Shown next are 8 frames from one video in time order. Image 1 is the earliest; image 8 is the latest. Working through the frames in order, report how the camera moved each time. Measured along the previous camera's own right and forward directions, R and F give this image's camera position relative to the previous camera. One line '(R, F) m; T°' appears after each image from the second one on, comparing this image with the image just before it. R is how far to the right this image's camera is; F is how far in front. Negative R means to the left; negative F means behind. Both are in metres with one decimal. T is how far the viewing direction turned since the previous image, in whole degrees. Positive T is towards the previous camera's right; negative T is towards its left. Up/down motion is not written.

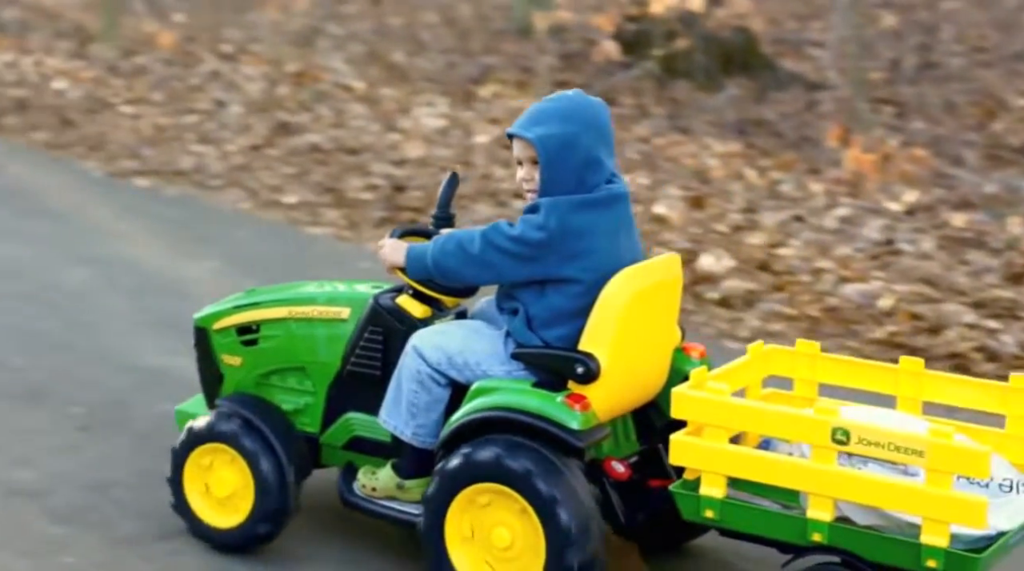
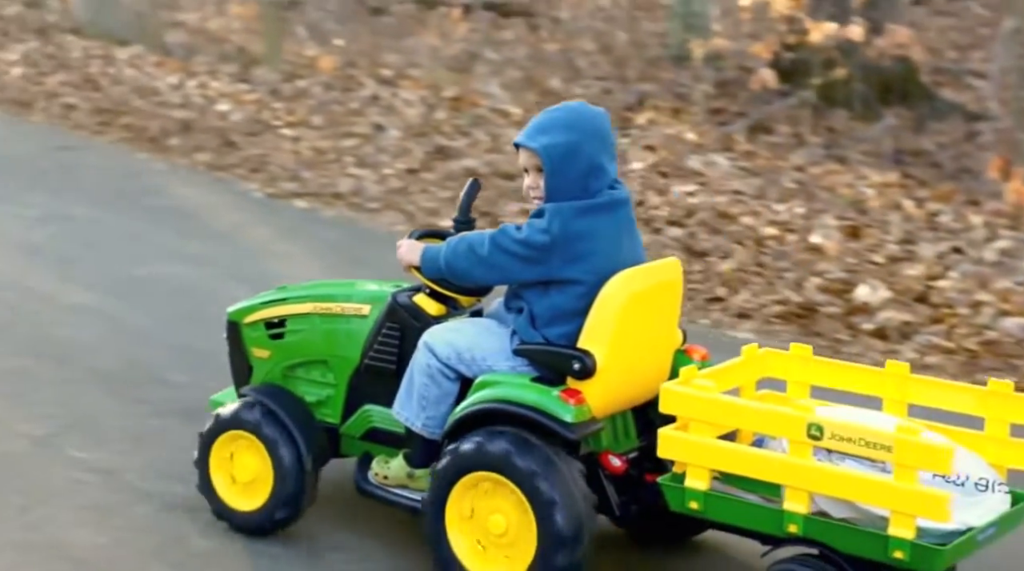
(-0.6, 0.0) m; -3°
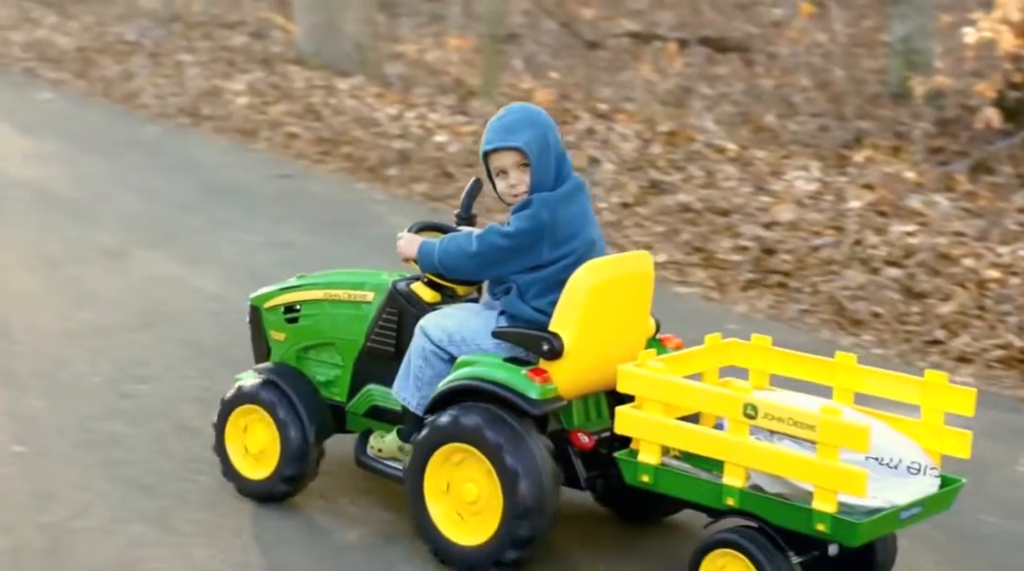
(-0.8, 0.0) m; -4°
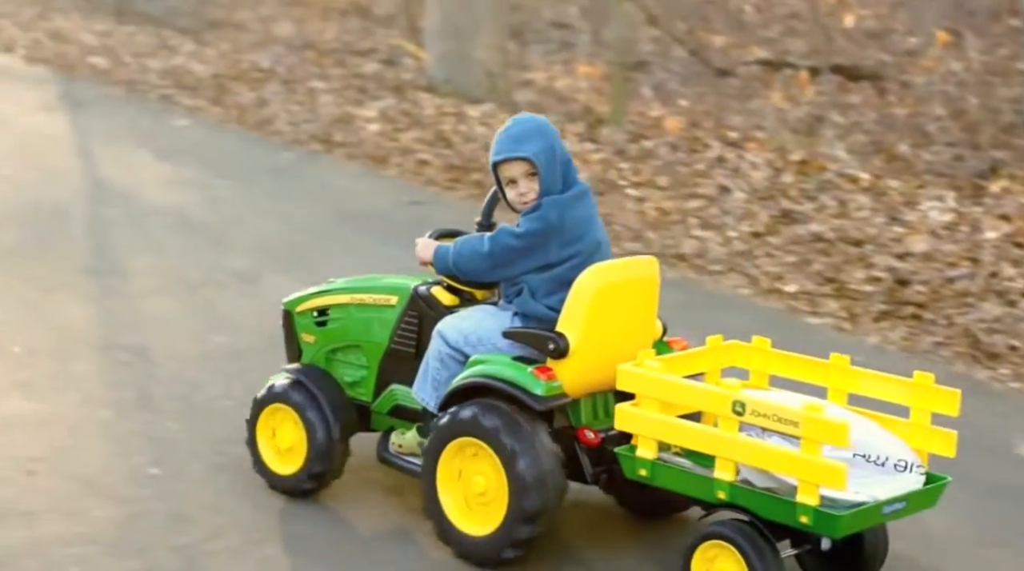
(-0.5, 0.0) m; -3°
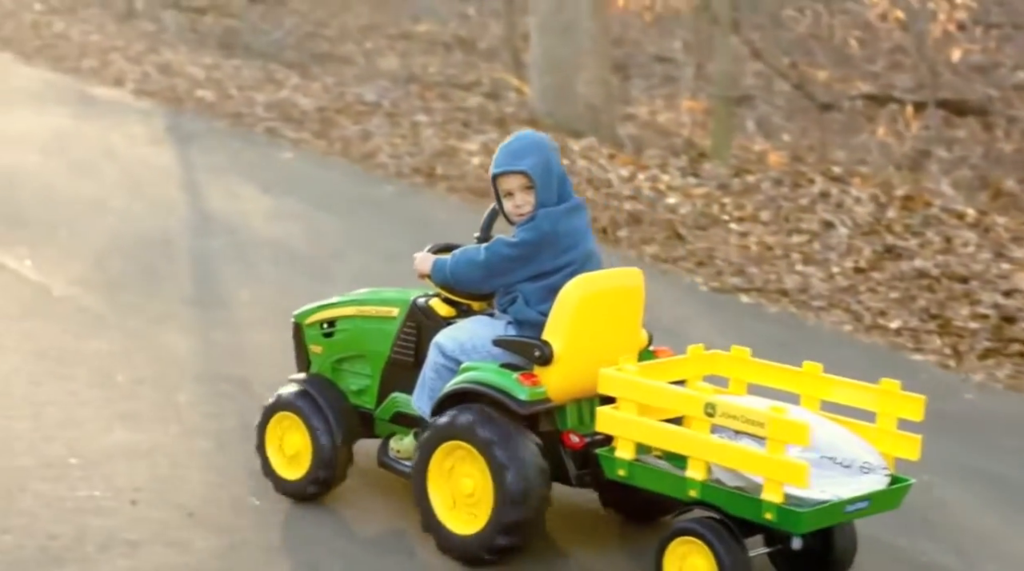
(-0.4, 0.0) m; -2°
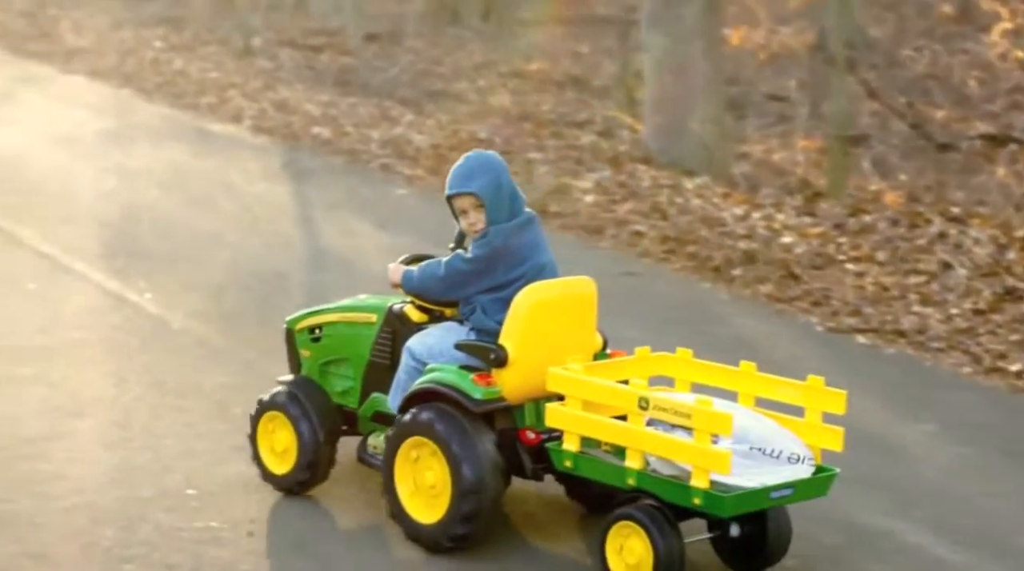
(-0.5, 0.0) m; -2°
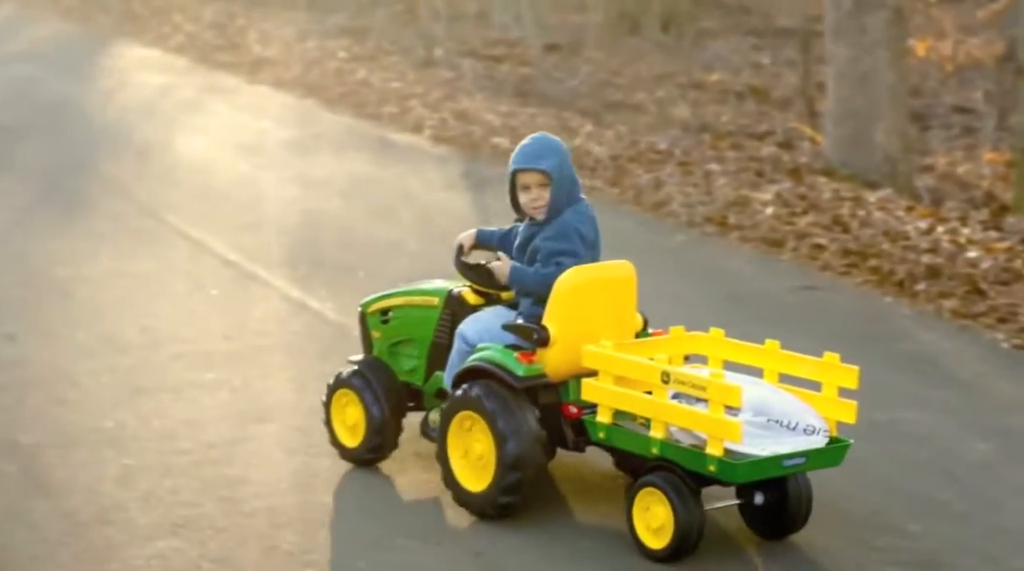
(-0.7, 0.0) m; -4°
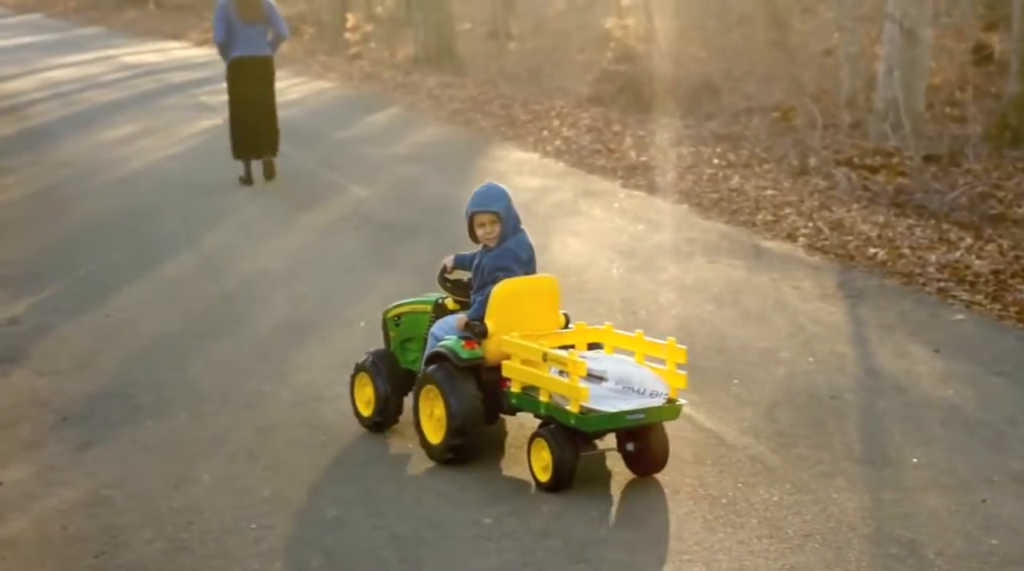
(-1.4, -0.2) m; -8°
